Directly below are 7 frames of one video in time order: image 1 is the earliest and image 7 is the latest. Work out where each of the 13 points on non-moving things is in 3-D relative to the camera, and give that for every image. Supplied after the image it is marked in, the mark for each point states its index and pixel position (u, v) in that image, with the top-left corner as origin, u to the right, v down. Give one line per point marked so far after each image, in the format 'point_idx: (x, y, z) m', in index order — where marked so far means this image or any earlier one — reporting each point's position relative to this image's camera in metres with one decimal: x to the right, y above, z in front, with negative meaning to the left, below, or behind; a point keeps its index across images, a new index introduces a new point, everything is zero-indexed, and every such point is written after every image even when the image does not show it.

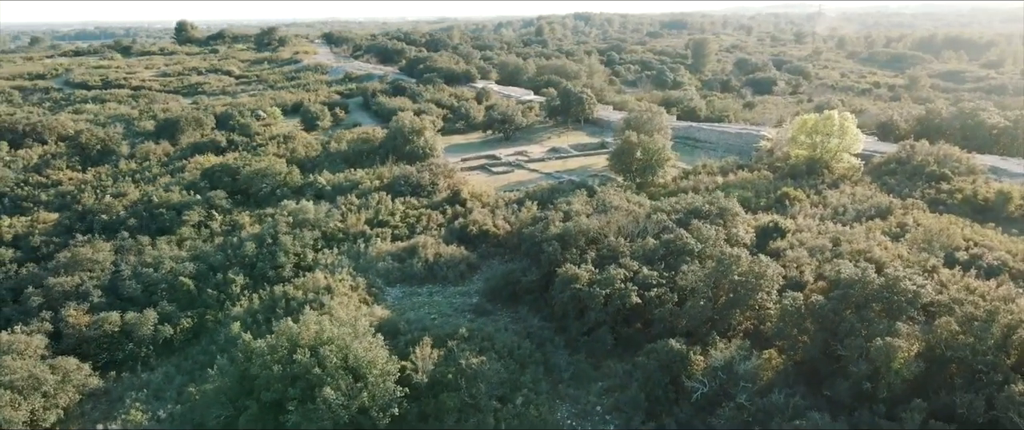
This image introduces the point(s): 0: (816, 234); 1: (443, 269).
0: (+8.7, -0.6, +18.4) m
1: (-1.9, -1.5, +17.7) m
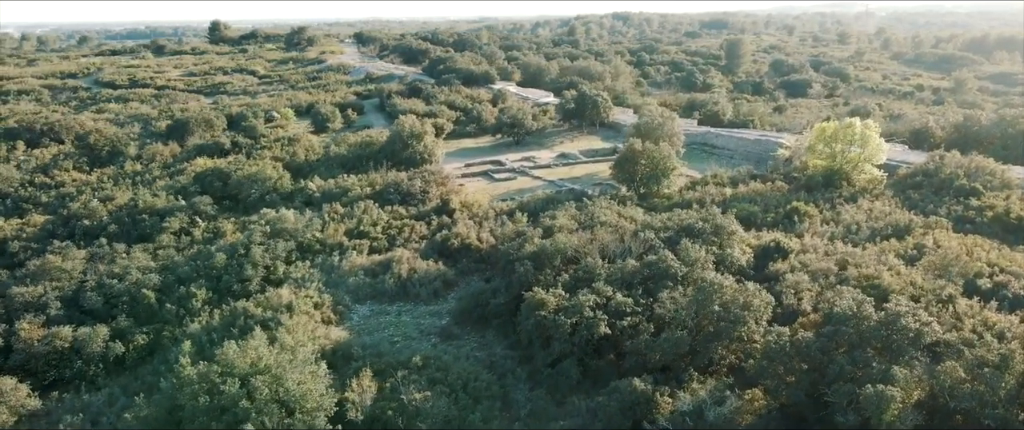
0: (+8.1, -1.1, +16.8) m
1: (-2.5, -1.8, +16.7) m
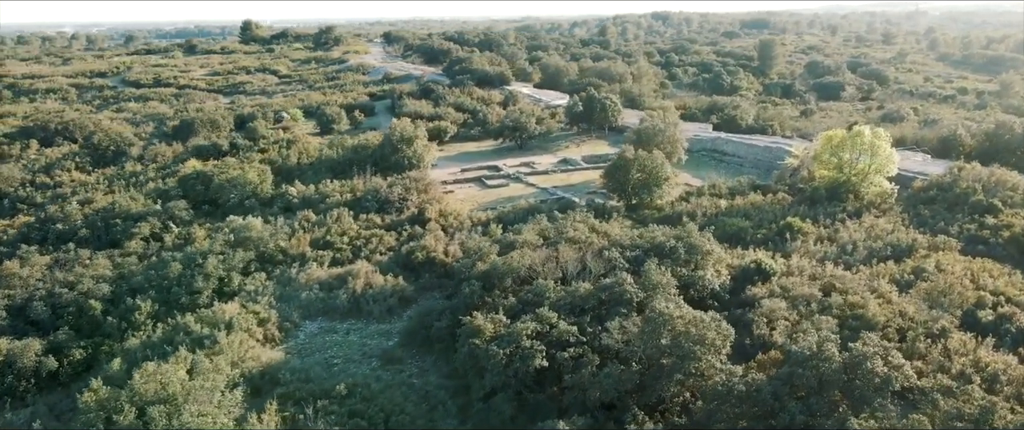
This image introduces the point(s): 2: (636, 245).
0: (+7.1, -1.5, +15.5) m
1: (-3.5, -2.2, +15.8) m
2: (+3.0, -0.7, +15.6) m
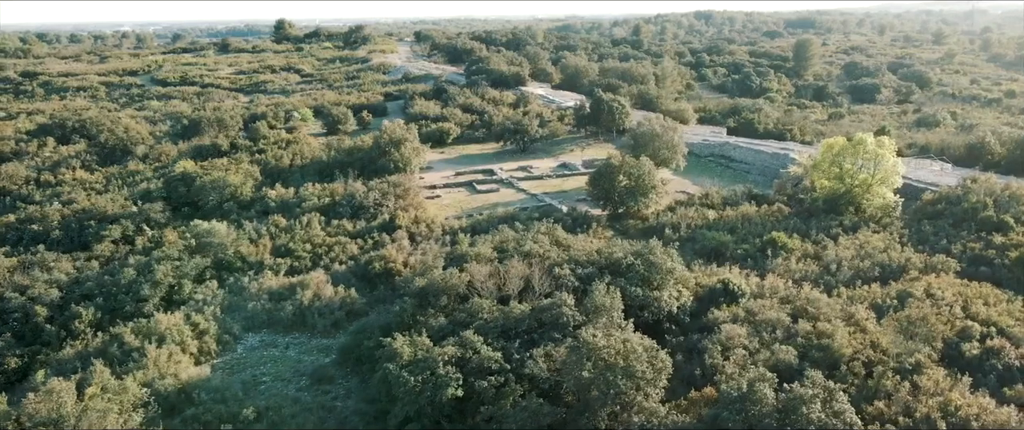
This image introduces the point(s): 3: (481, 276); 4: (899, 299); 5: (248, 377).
0: (+5.9, -1.9, +14.3) m
1: (-4.7, -2.4, +15.2) m
2: (+1.8, -1.1, +14.6) m
3: (-0.6, -1.3, +13.6) m
4: (+8.7, -1.9, +14.5) m
5: (-5.4, -3.3, +13.1) m
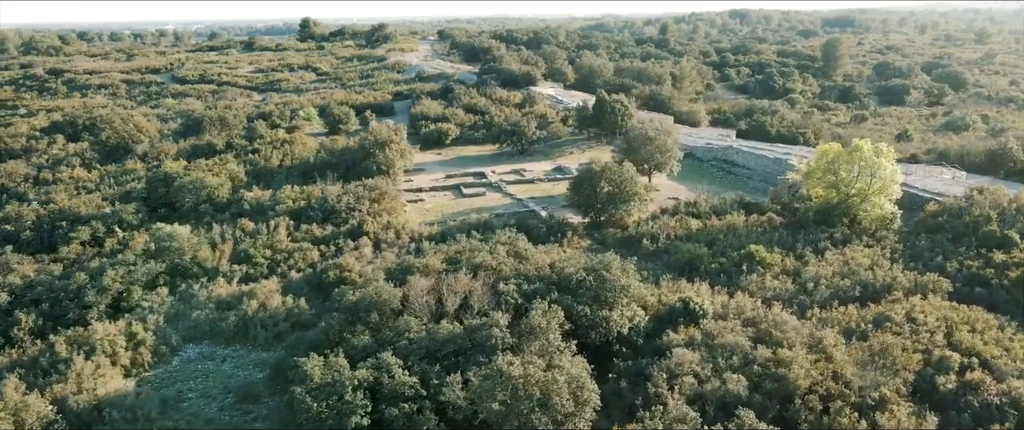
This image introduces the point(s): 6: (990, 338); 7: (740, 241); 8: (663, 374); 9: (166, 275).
0: (+4.7, -2.2, +13.2) m
1: (-5.8, -2.5, +14.7) m
2: (+0.7, -1.3, +13.8) m
3: (-1.8, -1.5, +12.8) m
4: (+7.6, -2.2, +13.3) m
5: (-6.6, -3.4, +12.5) m
6: (+9.5, -2.5, +12.7) m
7: (+6.4, -0.8, +18.0) m
8: (+2.7, -2.8, +11.5) m
9: (-9.2, -1.6, +17.1) m
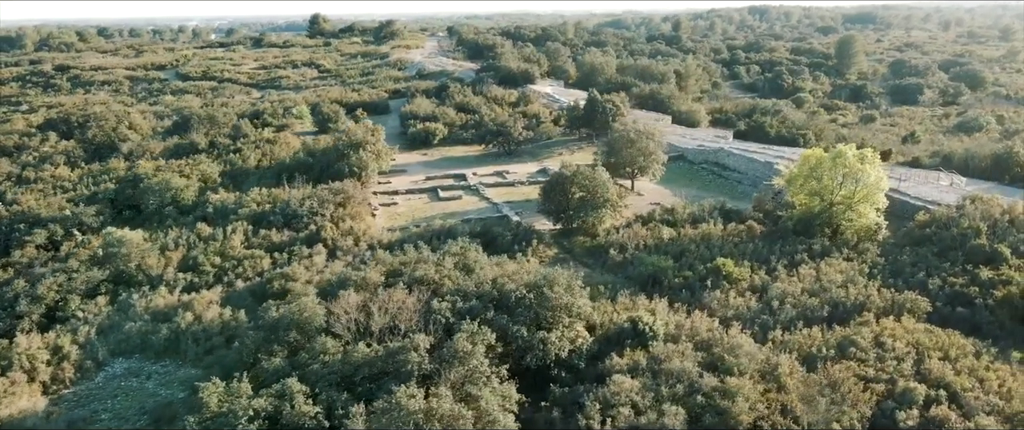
0: (+3.5, -2.5, +12.3) m
1: (-7.0, -2.7, +14.0) m
2: (-0.5, -1.6, +12.9) m
3: (-3.1, -1.7, +12.1) m
4: (+6.3, -2.6, +12.3) m
5: (-7.9, -3.6, +11.9) m
6: (+8.3, -2.8, +11.7) m
7: (+5.2, -1.1, +17.1) m
8: (+1.4, -3.1, +10.7) m
9: (-10.3, -1.8, +16.5) m
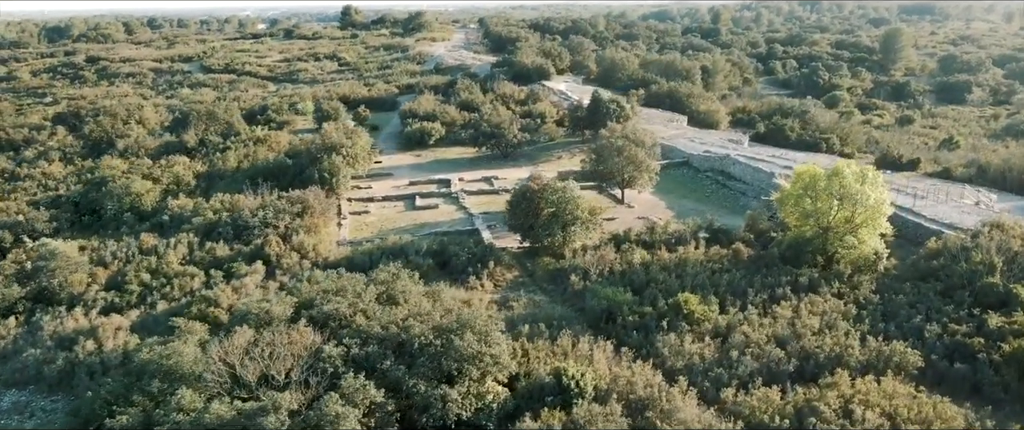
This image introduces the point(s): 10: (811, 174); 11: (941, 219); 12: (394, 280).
0: (+1.9, -3.2, +10.6) m
1: (-8.5, -3.2, +12.9) m
2: (-2.1, -2.1, +11.4) m
3: (-4.7, -2.3, +10.7) m
4: (+4.7, -3.3, +10.4) m
5: (-9.5, -4.1, +10.8) m
6: (+6.6, -3.5, +9.7) m
7: (+3.9, -1.7, +15.2) m
8: (-0.3, -3.8, +9.0) m
9: (-11.7, -2.1, +15.6) m
10: (+8.0, +1.0, +17.2) m
11: (+12.6, -0.2, +18.9) m
12: (-2.6, -1.4, +14.2) m
